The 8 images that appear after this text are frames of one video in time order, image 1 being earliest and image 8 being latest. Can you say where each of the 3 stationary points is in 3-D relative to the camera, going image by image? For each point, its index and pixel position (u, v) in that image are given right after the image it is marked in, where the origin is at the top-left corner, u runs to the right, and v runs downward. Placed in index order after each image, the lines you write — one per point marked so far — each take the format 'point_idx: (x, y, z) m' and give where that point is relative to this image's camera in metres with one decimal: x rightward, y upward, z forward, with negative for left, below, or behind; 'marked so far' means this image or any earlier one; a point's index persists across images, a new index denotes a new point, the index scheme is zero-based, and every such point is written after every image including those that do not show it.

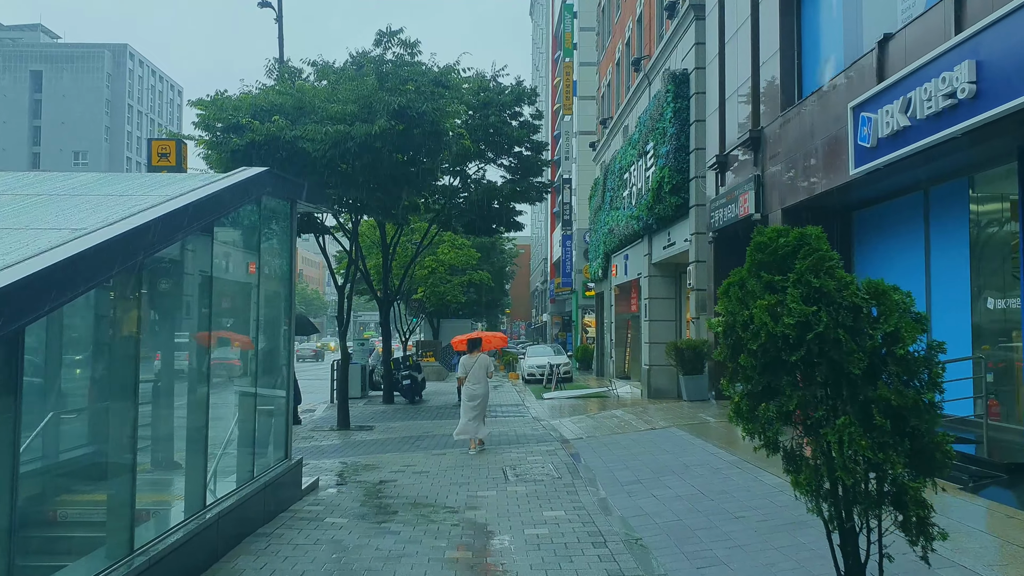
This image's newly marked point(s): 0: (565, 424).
0: (+0.9, -2.3, +15.5) m
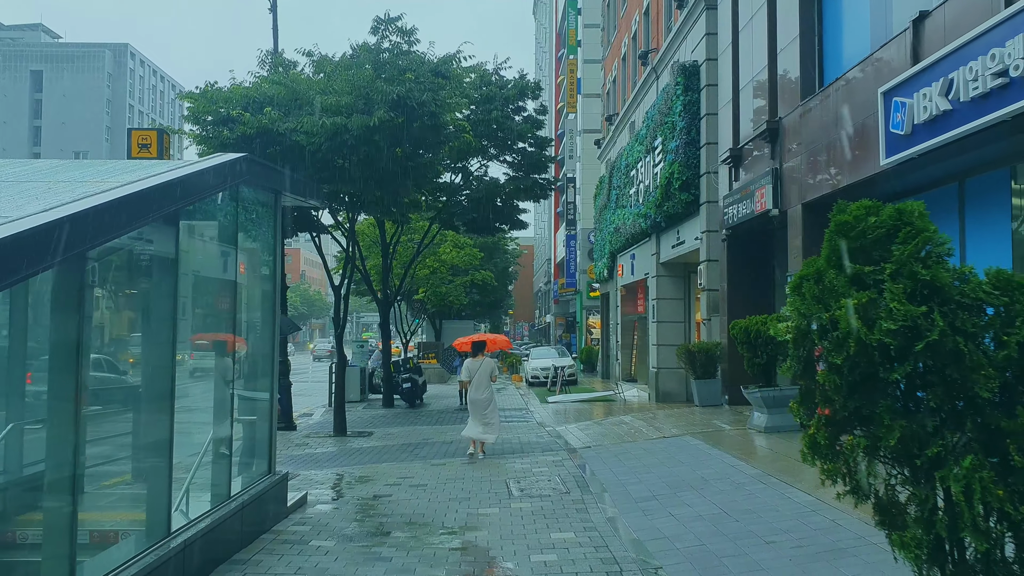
0: (+1.0, -2.3, +14.7) m
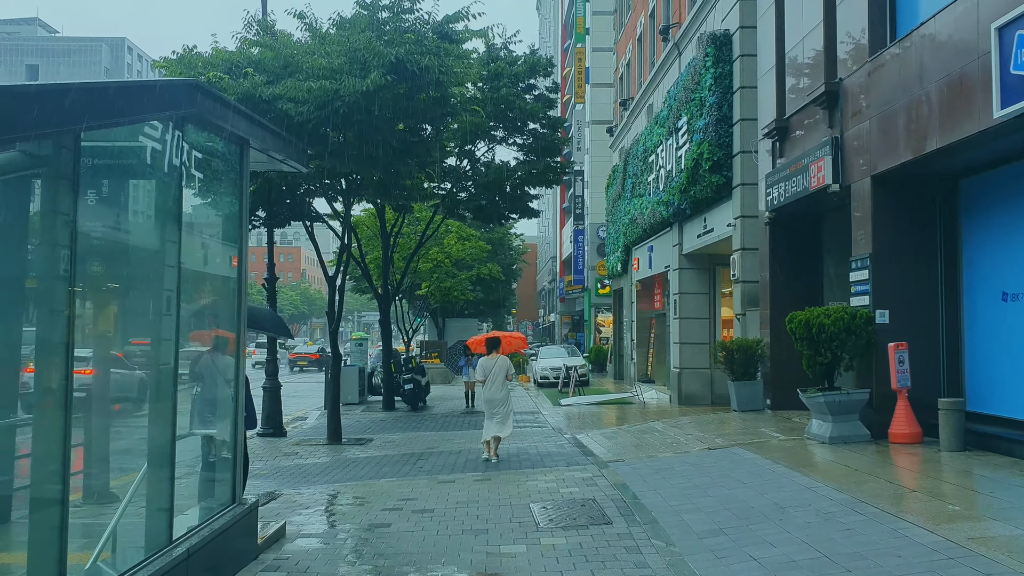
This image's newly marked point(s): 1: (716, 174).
0: (+1.2, -2.1, +13.0) m
1: (+3.7, +2.1, +17.0) m
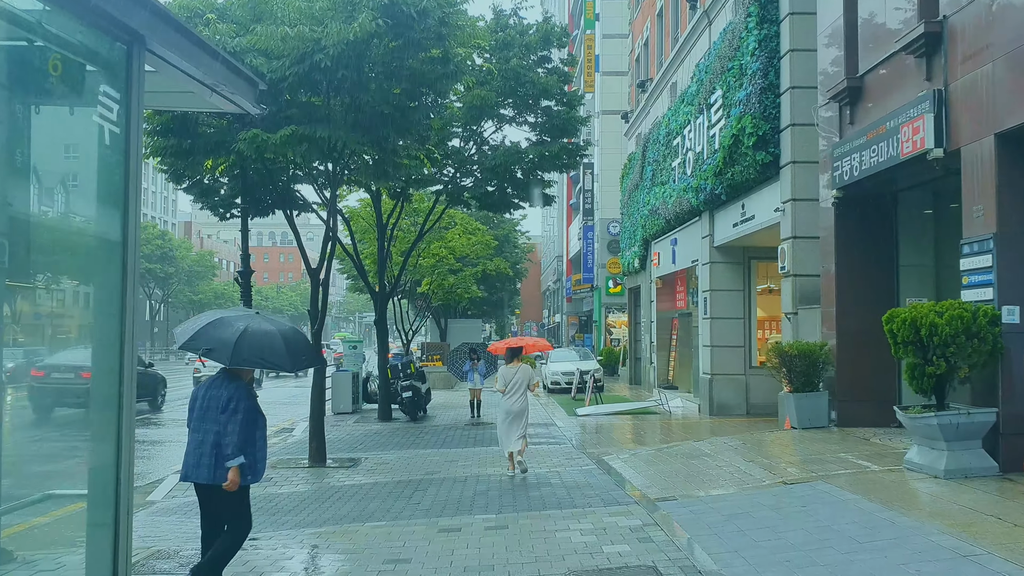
0: (+1.4, -2.0, +10.7) m
1: (+3.9, +2.1, +14.7) m
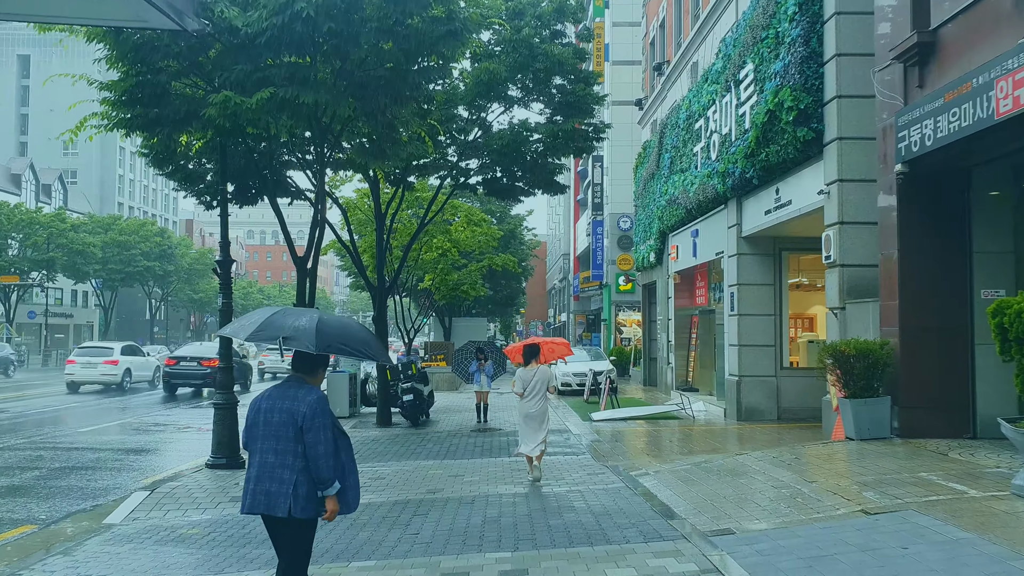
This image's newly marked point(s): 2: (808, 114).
0: (+1.5, -1.9, +9.2) m
1: (+4.1, +2.3, +13.2) m
2: (+4.1, +2.4, +13.1) m
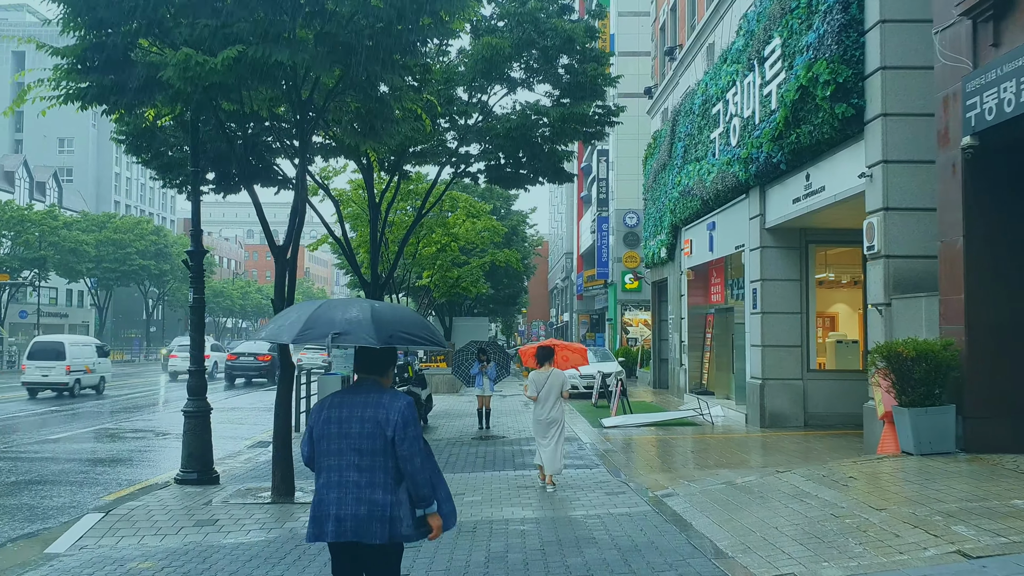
0: (+1.6, -1.8, +7.9) m
1: (+4.1, +2.3, +11.8) m
2: (+4.2, +2.5, +11.8) m
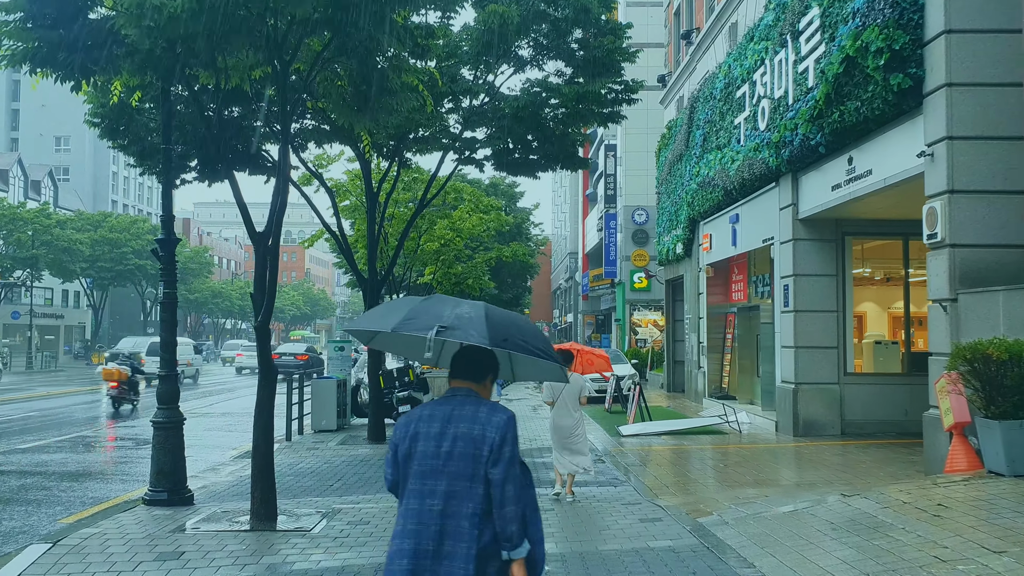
0: (+1.7, -1.8, +6.6) m
1: (+4.3, +2.4, +10.5) m
2: (+4.4, +2.6, +10.4) m
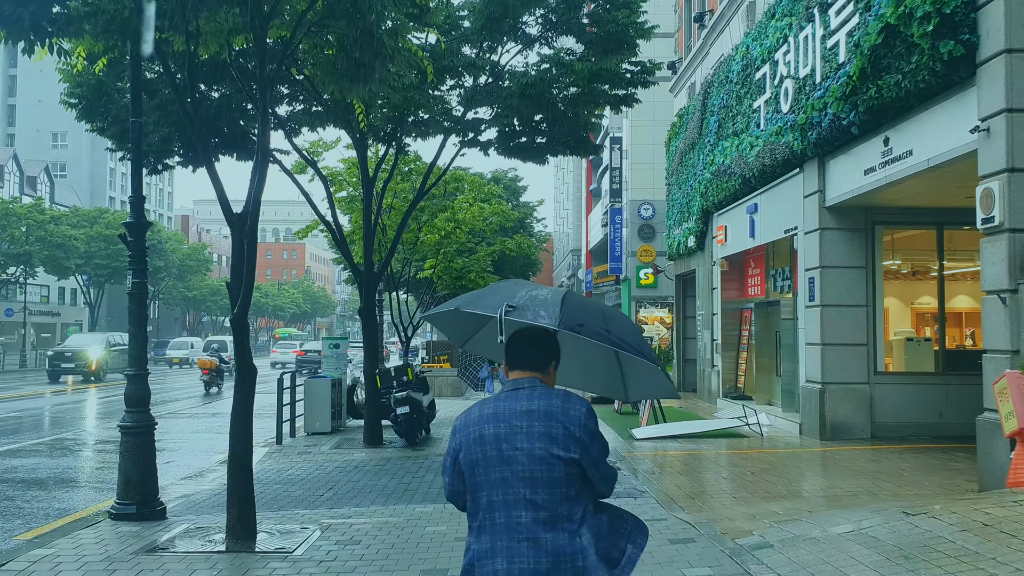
0: (+1.8, -1.7, +5.6) m
1: (+4.4, +2.5, +9.5) m
2: (+4.4, +2.7, +9.4) m
